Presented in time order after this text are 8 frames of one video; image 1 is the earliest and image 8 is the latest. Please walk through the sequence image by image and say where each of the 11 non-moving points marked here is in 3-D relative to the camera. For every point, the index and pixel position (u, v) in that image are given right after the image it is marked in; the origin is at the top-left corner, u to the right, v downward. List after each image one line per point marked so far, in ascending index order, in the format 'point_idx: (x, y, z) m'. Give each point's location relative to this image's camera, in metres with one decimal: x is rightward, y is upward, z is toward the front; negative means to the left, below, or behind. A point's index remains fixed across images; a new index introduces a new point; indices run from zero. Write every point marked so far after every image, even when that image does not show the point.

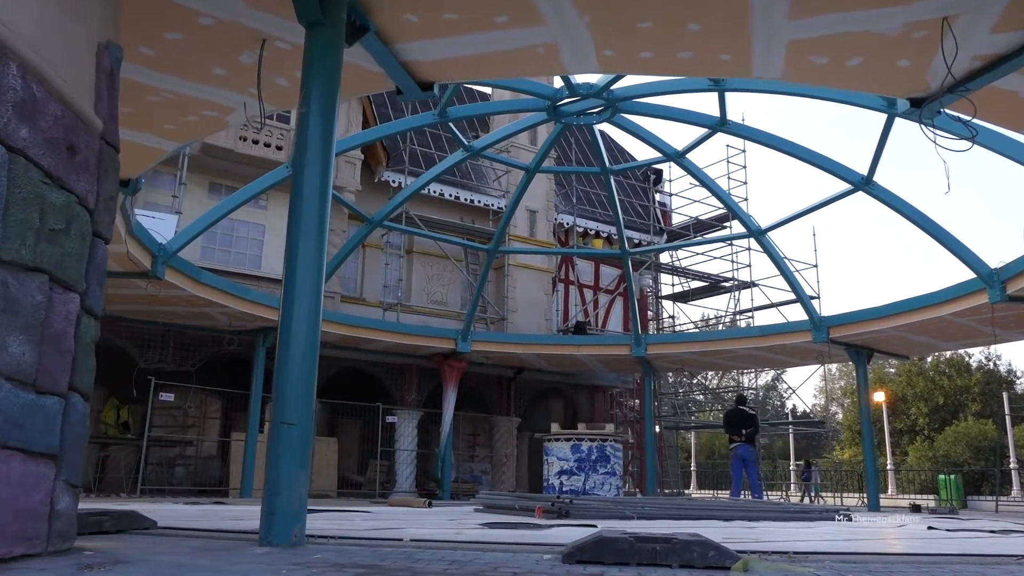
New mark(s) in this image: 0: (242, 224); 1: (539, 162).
0: (-6.4, +1.5, +19.6) m
1: (+0.6, +2.6, +17.1) m
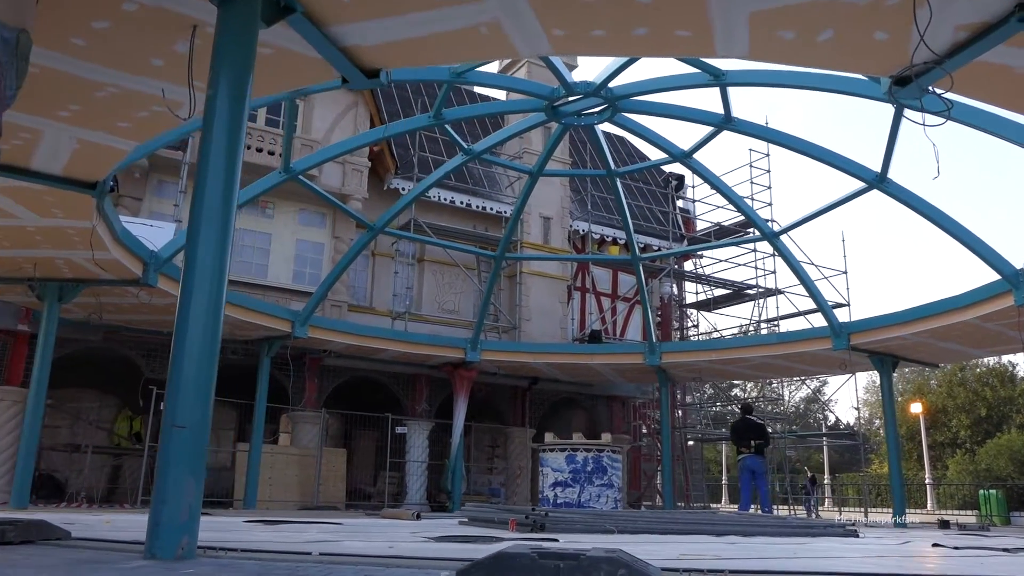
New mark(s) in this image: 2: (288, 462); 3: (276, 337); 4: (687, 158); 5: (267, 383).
0: (-6.3, +1.3, +19.5) m
1: (+0.6, +2.5, +16.6) m
2: (-5.2, -4.1, +19.2) m
3: (-5.2, -1.1, +18.2) m
4: (+3.4, +2.5, +15.8) m
5: (-5.5, -2.1, +18.4) m
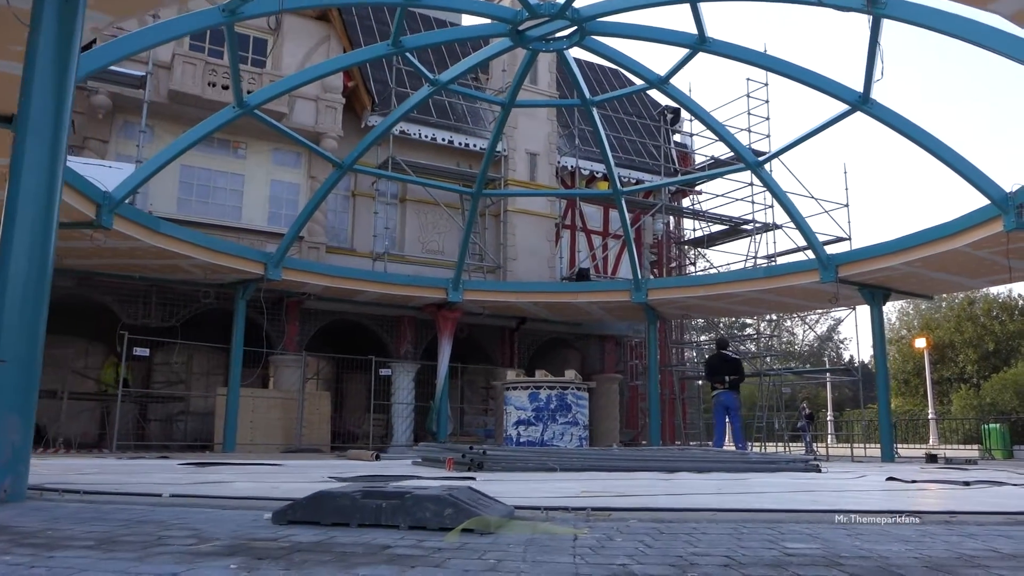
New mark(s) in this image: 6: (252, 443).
0: (-6.8, +2.6, +19.0) m
1: (0.0, +3.7, +15.9) m
2: (-5.6, -2.7, +19.0) m
3: (-5.7, +0.2, +17.9) m
4: (+2.8, +3.7, +15.1) m
5: (-6.0, -0.9, +18.2) m
6: (-5.9, -3.5, +18.5) m
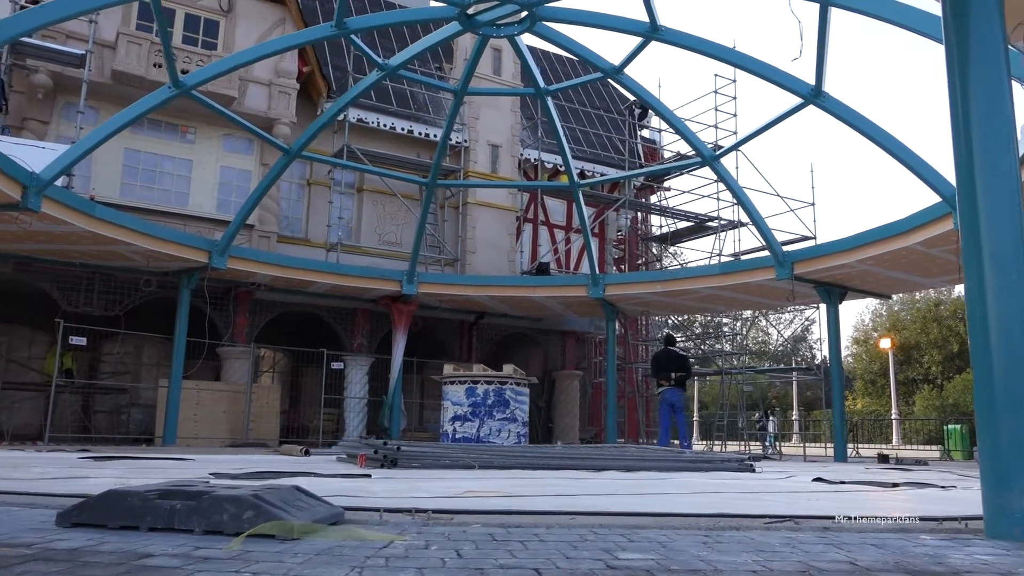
0: (-7.8, +2.9, +18.5) m
1: (-0.9, +3.9, +15.5) m
2: (-6.7, -2.5, +18.5) m
3: (-6.7, +0.4, +17.4) m
4: (+1.9, +3.8, +14.7) m
5: (-7.0, -0.6, +17.7) m
6: (-6.9, -3.3, +18.0) m
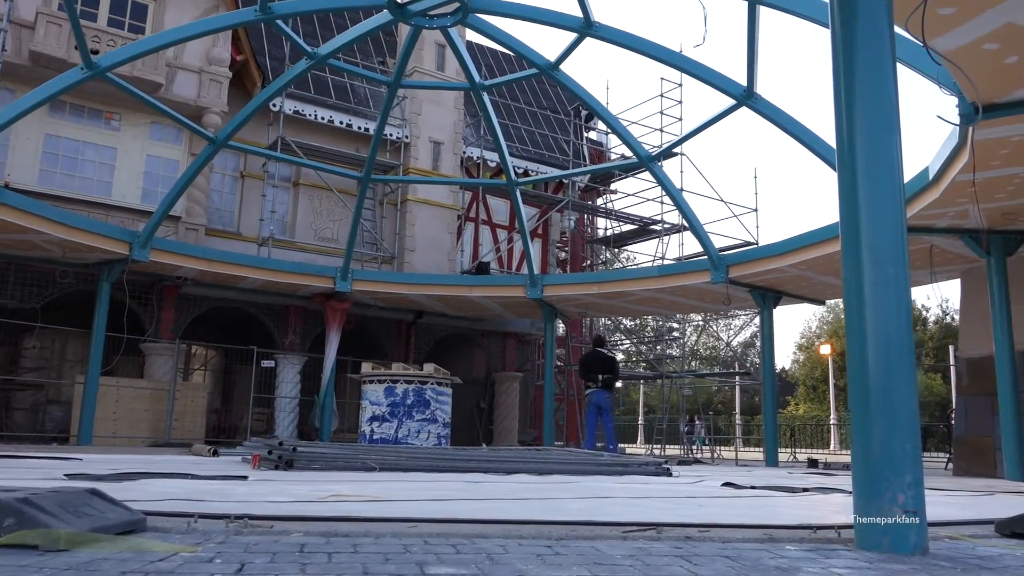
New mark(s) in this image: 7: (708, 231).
0: (-9.1, +3.1, +17.7) m
1: (-2.1, +3.9, +15.2) m
2: (-8.1, -2.3, +17.8) m
3: (-8.1, +0.6, +16.7) m
4: (+0.7, +3.8, +14.5) m
5: (-8.4, -0.5, +16.9) m
6: (-8.4, -3.1, +17.2) m
7: (+3.9, +1.1, +16.2) m
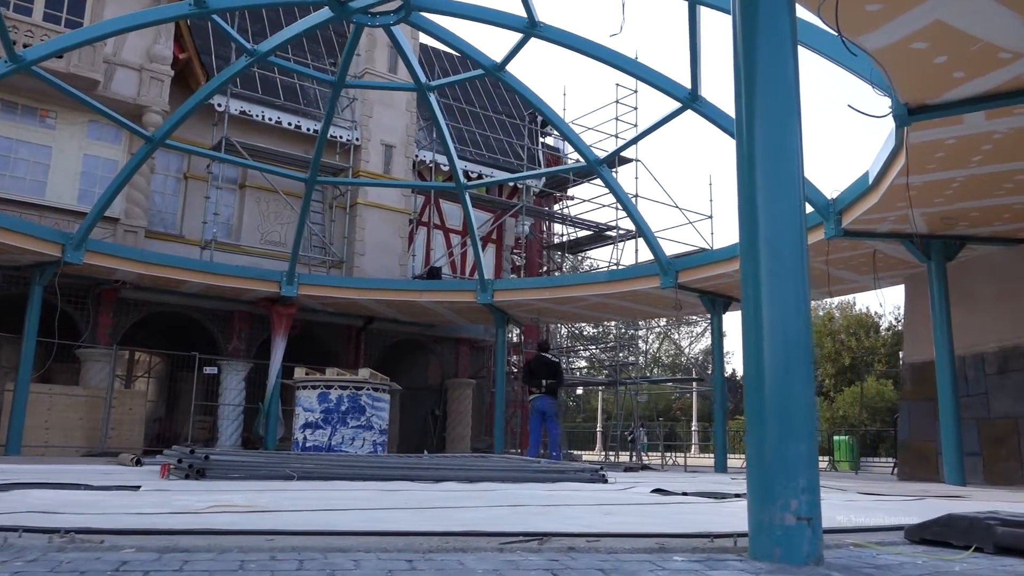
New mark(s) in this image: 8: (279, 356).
0: (-10.2, +3.0, +17.1) m
1: (-3.1, +3.9, +14.8) m
2: (-9.2, -2.4, +17.2) m
3: (-9.1, +0.5, +16.1) m
4: (-0.2, +3.8, +14.3) m
5: (-9.4, -0.5, +16.3) m
6: (-9.4, -3.2, +16.6) m
7: (+2.9, +1.0, +16.1) m
8: (-5.3, -1.5, +18.7) m
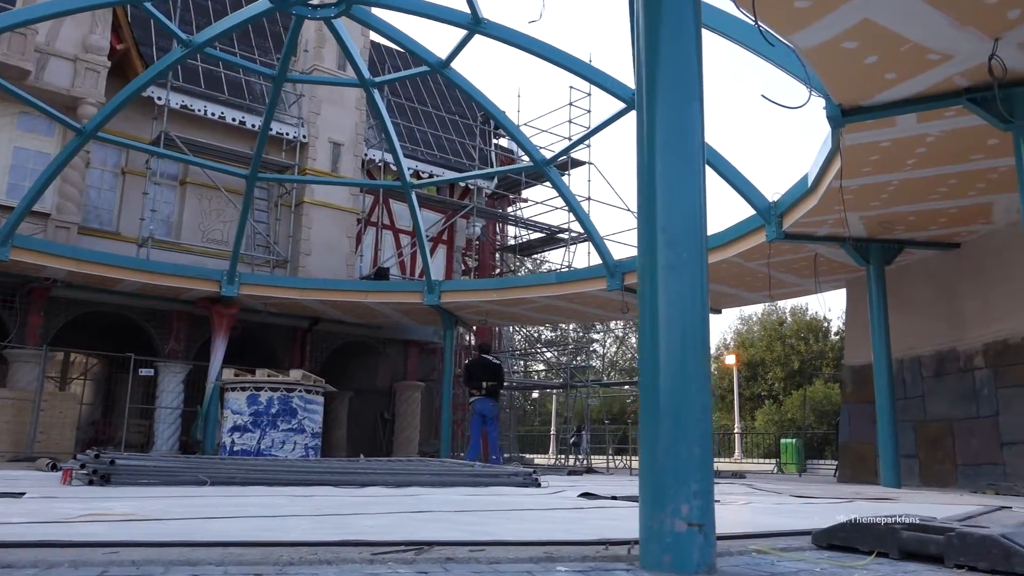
0: (-11.3, +3.0, +16.4) m
1: (-4.0, +3.9, +14.5) m
2: (-10.4, -2.4, +16.5) m
3: (-10.2, +0.5, +15.4) m
4: (-1.2, +3.8, +14.1) m
5: (-10.5, -0.5, +15.6) m
6: (-10.5, -3.1, +15.9) m
7: (+1.8, +1.0, +16.0) m
8: (-6.5, -1.5, +18.2) m
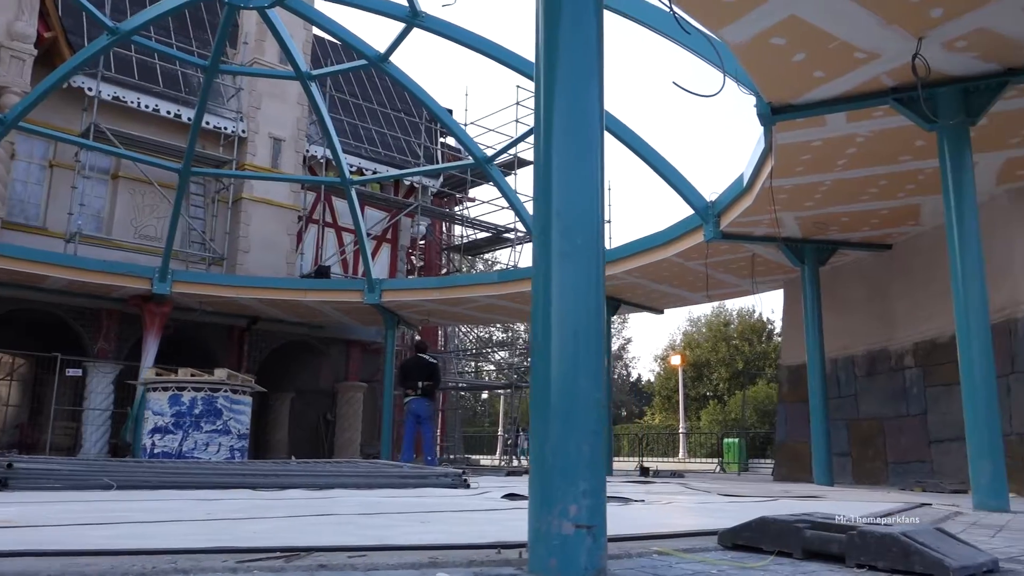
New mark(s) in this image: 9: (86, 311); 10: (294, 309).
0: (-12.4, +3.1, +15.5) m
1: (-5.1, +3.9, +14.0) m
2: (-11.5, -2.3, +15.7) m
3: (-11.3, +0.6, +14.6) m
4: (-2.2, +3.8, +13.8) m
5: (-11.6, -0.4, +14.8) m
6: (-11.7, -3.0, +15.1) m
7: (+0.6, +1.0, +15.9) m
8: (-7.8, -1.5, +17.6) m
9: (-9.8, -0.5, +18.8) m
10: (-5.3, -0.5, +19.9) m
